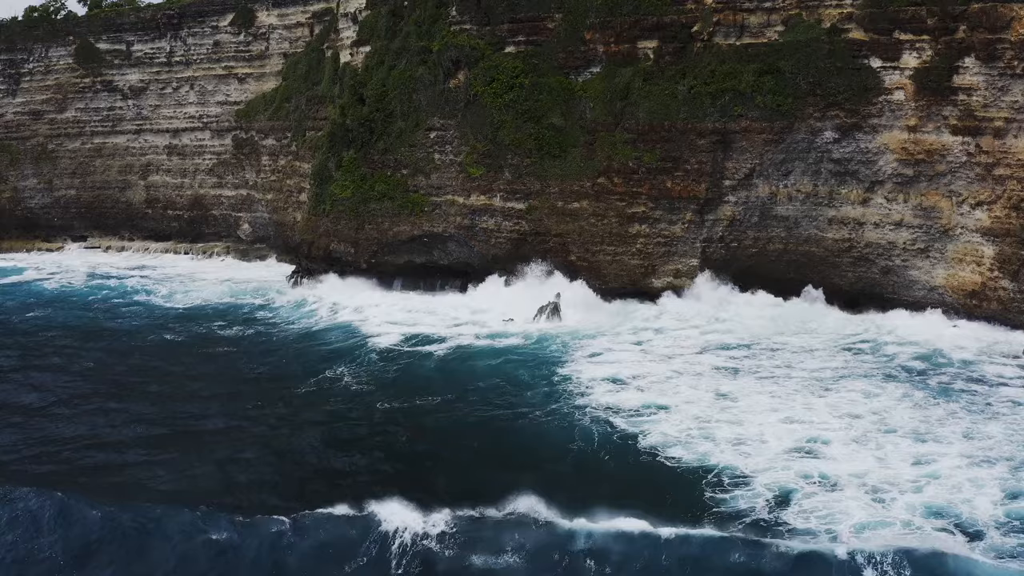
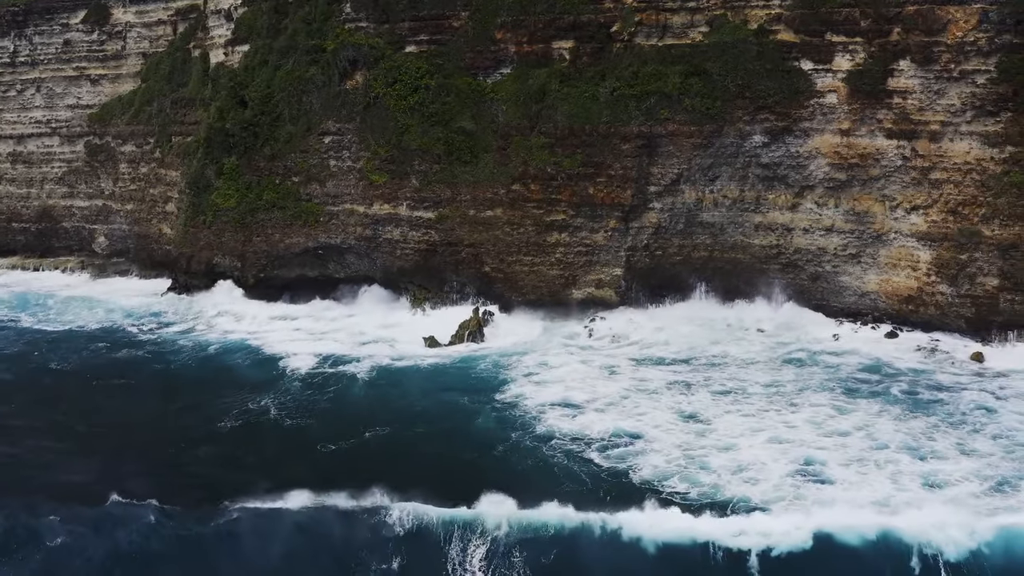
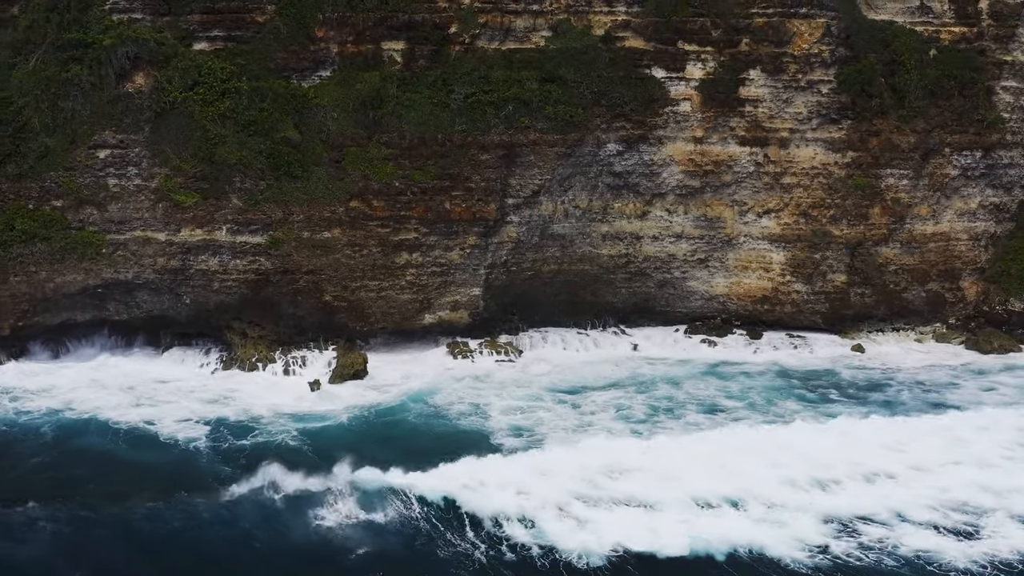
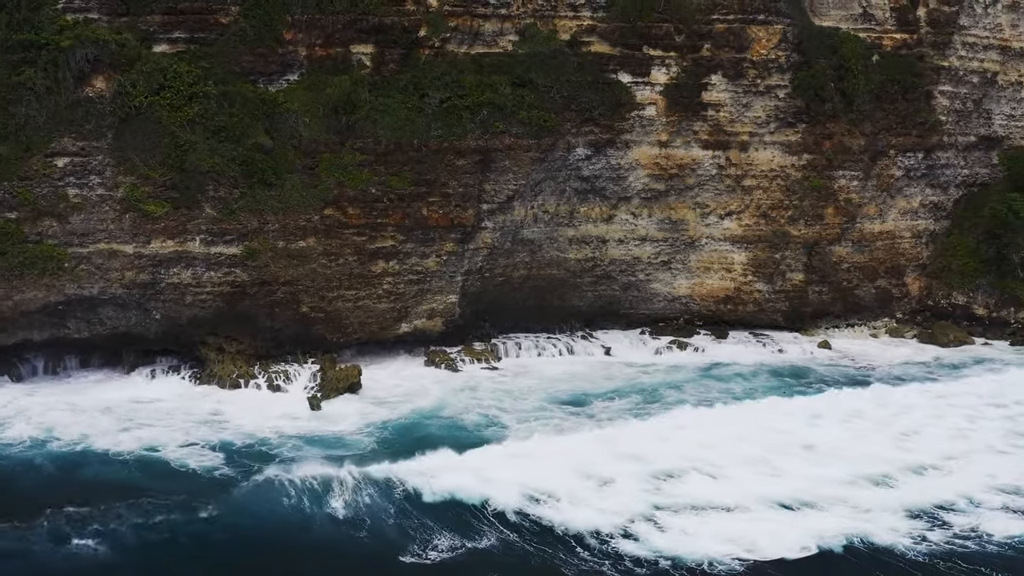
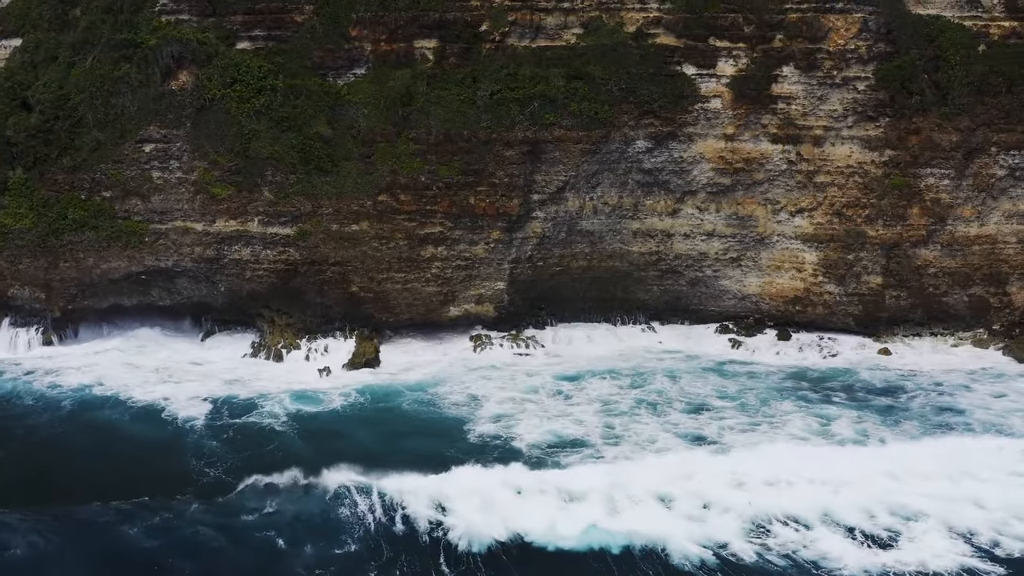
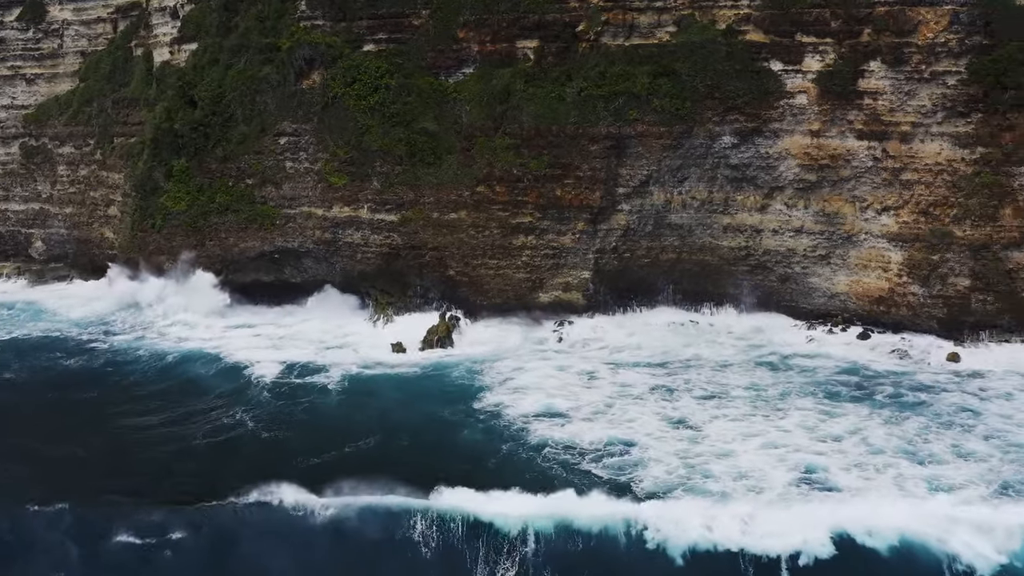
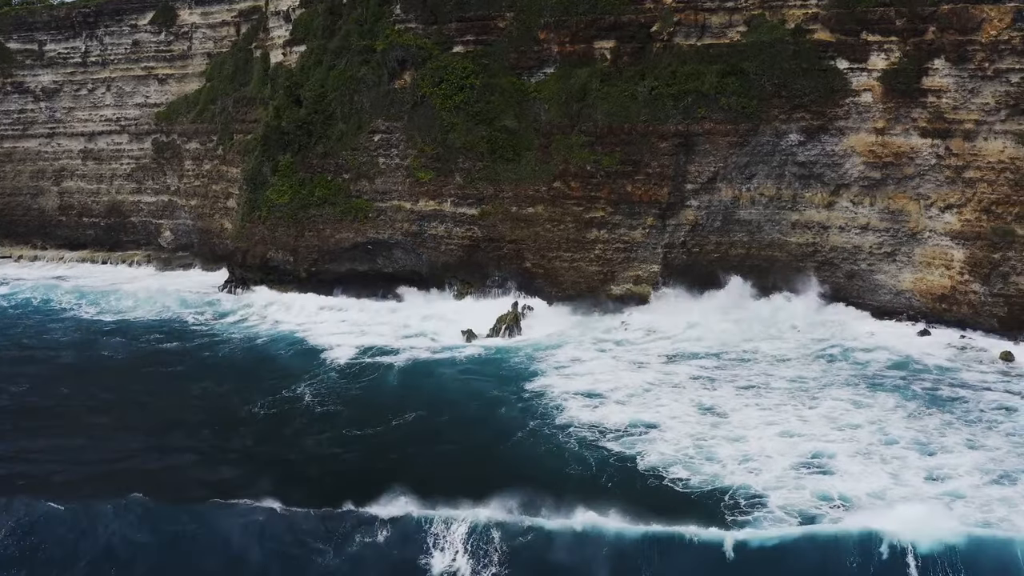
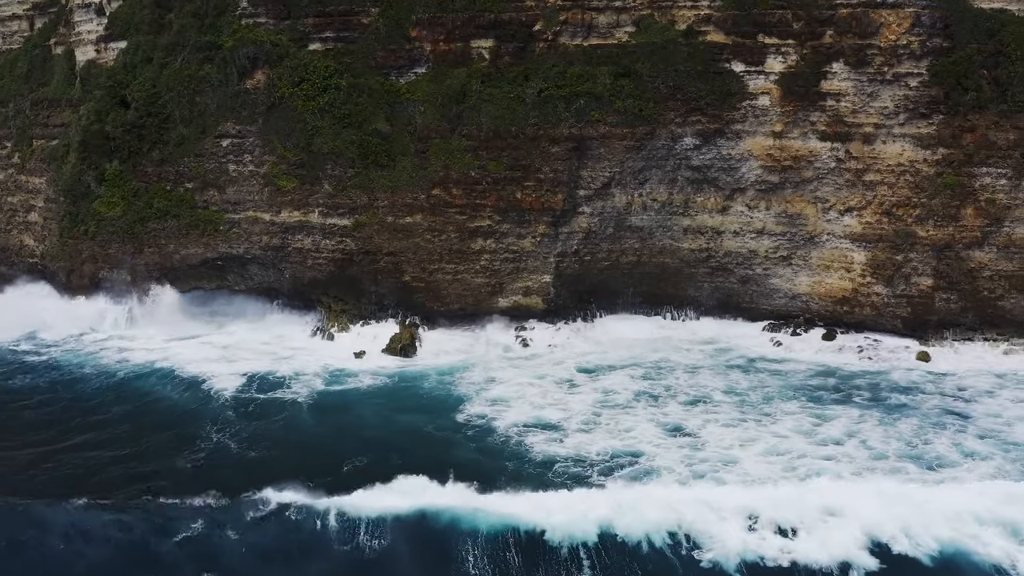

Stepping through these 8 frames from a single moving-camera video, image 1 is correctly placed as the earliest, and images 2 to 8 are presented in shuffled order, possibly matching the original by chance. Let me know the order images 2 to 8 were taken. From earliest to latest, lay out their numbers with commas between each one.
7, 2, 6, 8, 5, 3, 4
